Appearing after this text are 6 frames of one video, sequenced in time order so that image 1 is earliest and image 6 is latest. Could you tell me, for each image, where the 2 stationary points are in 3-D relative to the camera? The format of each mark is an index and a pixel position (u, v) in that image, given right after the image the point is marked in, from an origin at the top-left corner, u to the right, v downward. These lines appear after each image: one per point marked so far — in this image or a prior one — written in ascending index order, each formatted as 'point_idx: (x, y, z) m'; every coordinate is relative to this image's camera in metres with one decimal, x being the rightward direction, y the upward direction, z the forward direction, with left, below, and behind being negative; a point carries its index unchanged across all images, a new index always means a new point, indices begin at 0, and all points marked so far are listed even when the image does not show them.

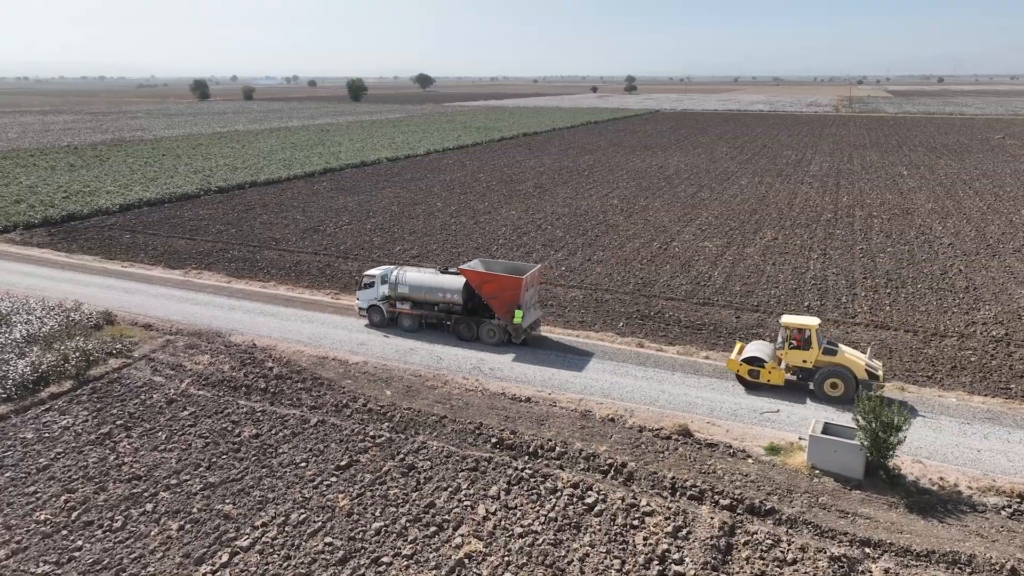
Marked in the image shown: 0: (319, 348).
0: (-4.2, -1.3, +15.5) m
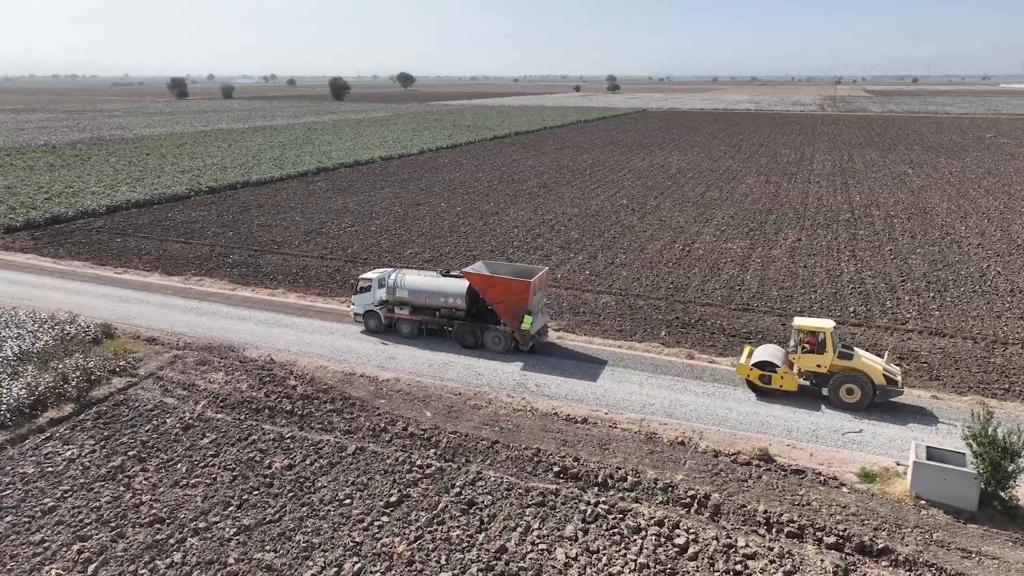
0: (-3.4, -1.5, +14.2) m
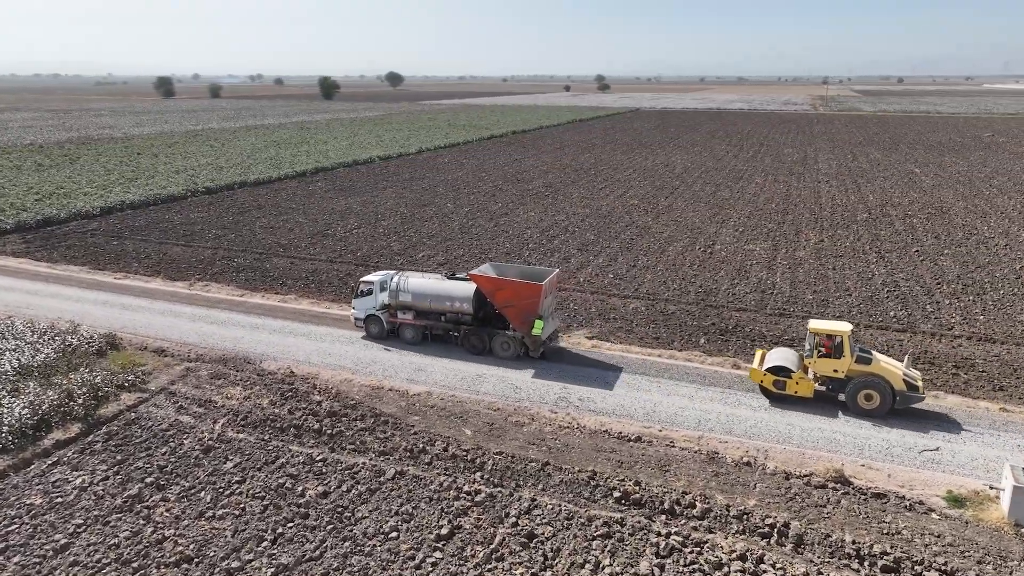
0: (-2.7, -1.6, +13.3) m
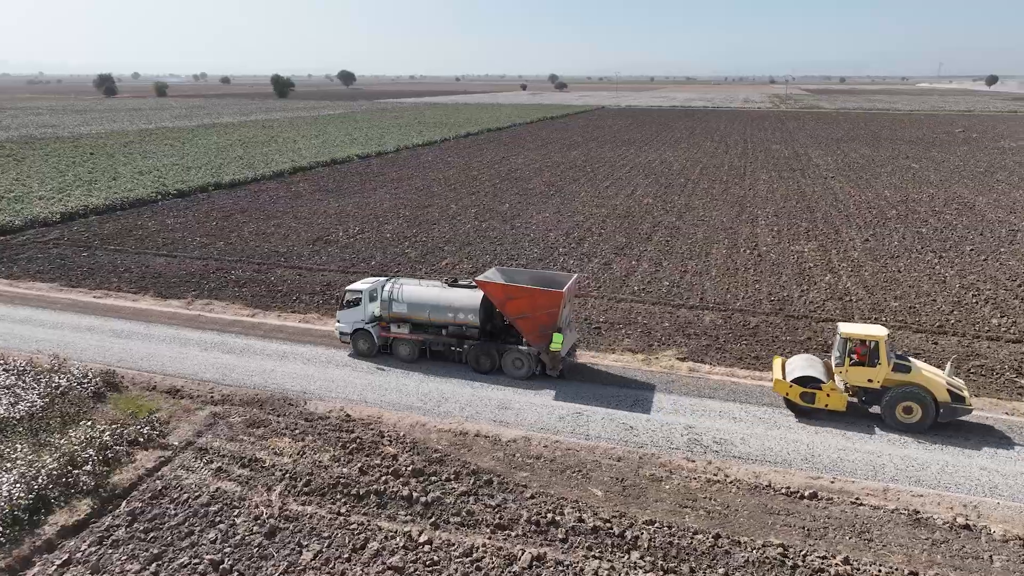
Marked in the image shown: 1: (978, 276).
0: (-1.1, -2.0, +10.8) m
1: (+12.5, +0.3, +19.1) m
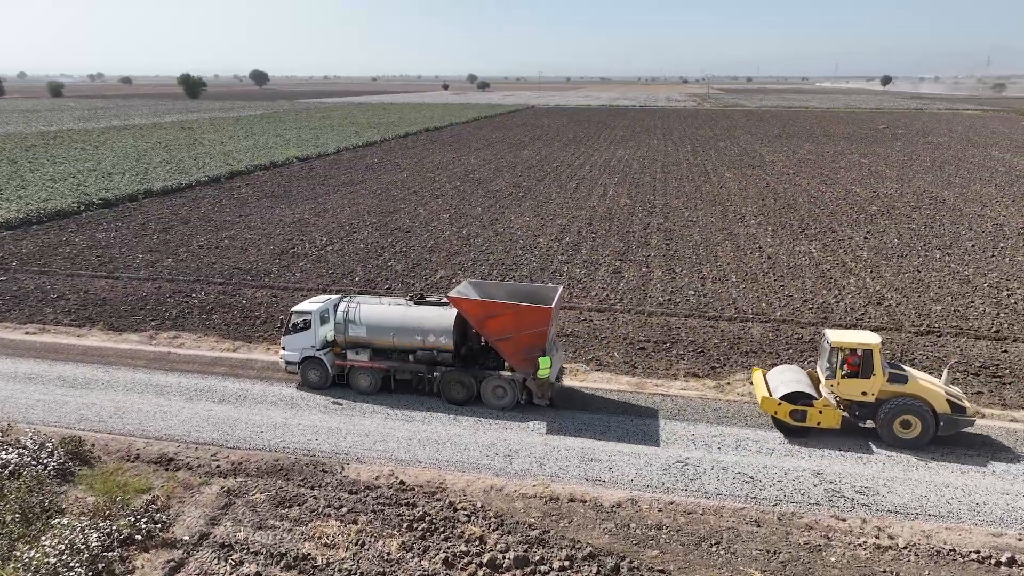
0: (+0.1, -2.3, +8.8) m
1: (+12.6, +0.4, +18.4) m
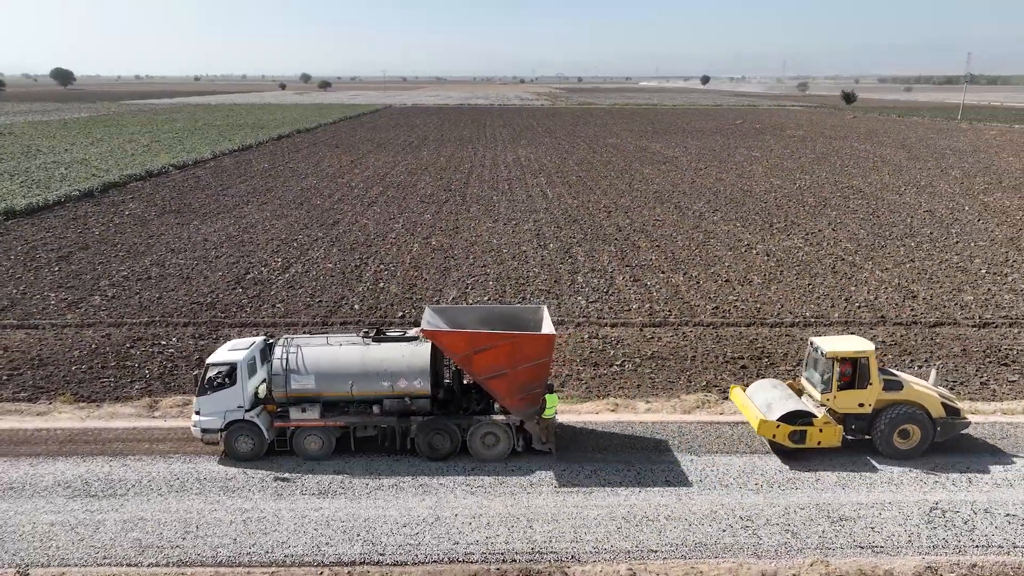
0: (+2.7, -2.6, +7.1) m
1: (+12.7, +0.8, +19.2) m
